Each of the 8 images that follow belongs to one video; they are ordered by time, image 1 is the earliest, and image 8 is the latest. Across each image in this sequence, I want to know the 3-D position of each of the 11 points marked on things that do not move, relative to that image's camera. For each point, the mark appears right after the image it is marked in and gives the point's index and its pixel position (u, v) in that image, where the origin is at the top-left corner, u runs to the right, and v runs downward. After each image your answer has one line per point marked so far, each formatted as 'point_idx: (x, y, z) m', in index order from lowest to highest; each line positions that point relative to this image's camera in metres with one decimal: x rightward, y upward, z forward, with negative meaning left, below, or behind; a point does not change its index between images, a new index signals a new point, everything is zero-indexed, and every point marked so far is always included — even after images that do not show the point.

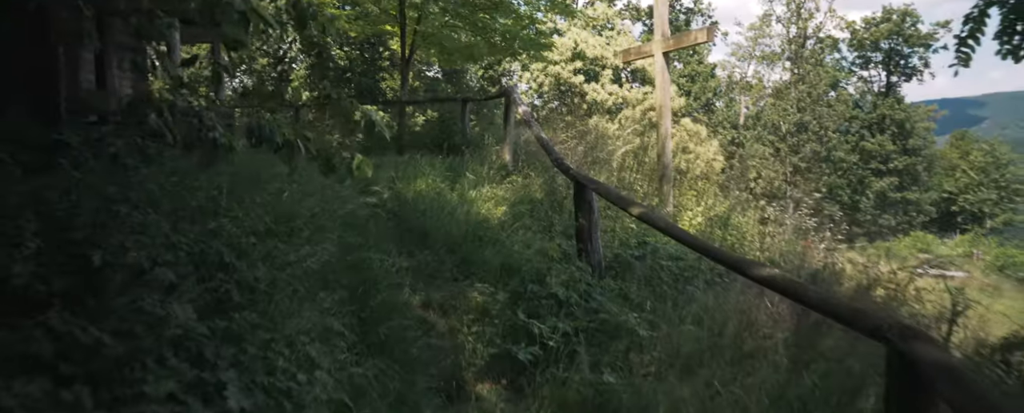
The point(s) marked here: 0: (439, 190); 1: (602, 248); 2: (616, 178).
0: (-1.0, +0.2, +8.1) m
1: (+0.9, -0.4, +6.1) m
2: (+1.6, +0.4, +9.0) m
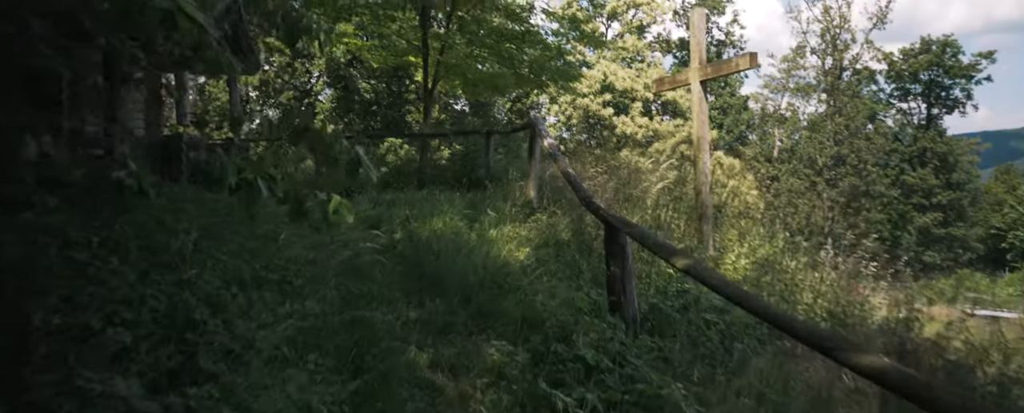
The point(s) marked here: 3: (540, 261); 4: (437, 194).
0: (-0.7, -0.3, +7.5) m
1: (+1.1, -0.8, +5.3) m
2: (+1.9, -0.2, +8.2) m
3: (+0.3, -0.6, +6.7) m
4: (-1.2, +0.2, +9.6) m
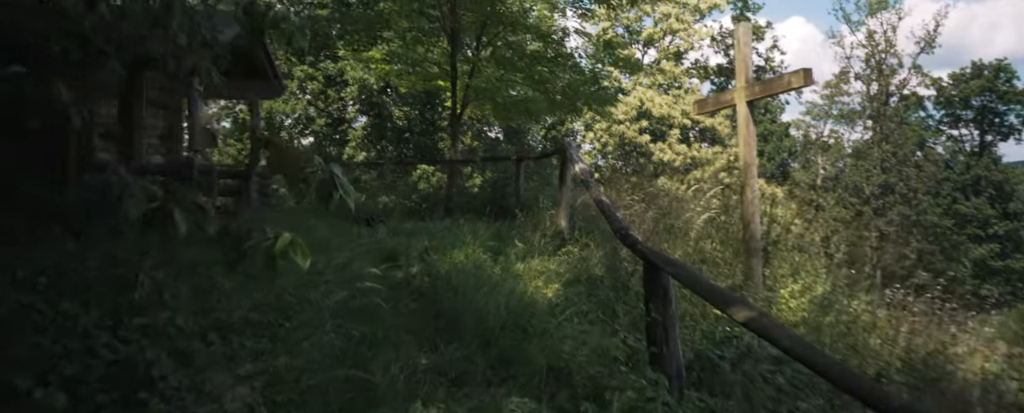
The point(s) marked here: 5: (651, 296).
0: (-0.4, -0.6, +6.9) m
1: (+1.3, -1.1, +4.6) m
2: (+2.3, -0.6, +7.5) m
3: (+0.6, -1.0, +6.0) m
4: (-0.8, -0.3, +9.0) m
5: (+1.1, -0.7, +4.5) m
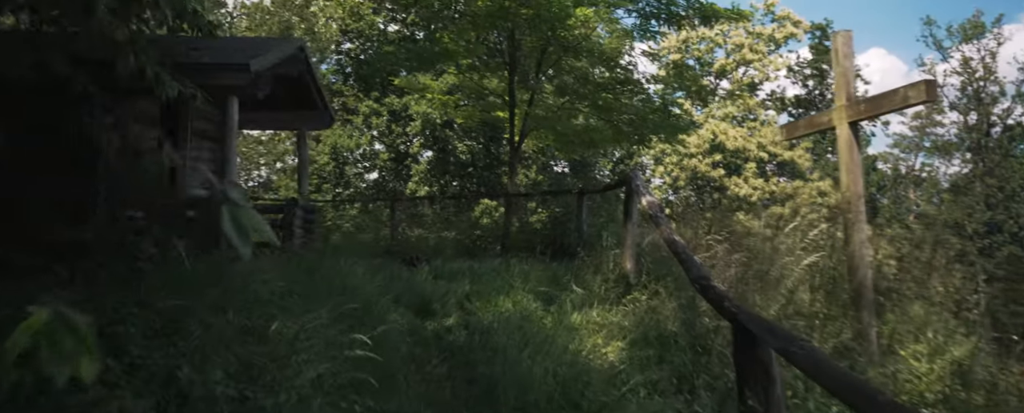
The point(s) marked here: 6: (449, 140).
0: (+0.2, -1.0, +5.9) m
1: (+1.6, -1.4, +3.3) m
2: (+2.9, -1.0, +6.1) m
3: (+1.0, -1.3, +4.9) m
4: (0.0, -0.8, +8.1) m
5: (+1.3, -0.9, +3.3) m
6: (-2.0, +2.2, +19.5) m
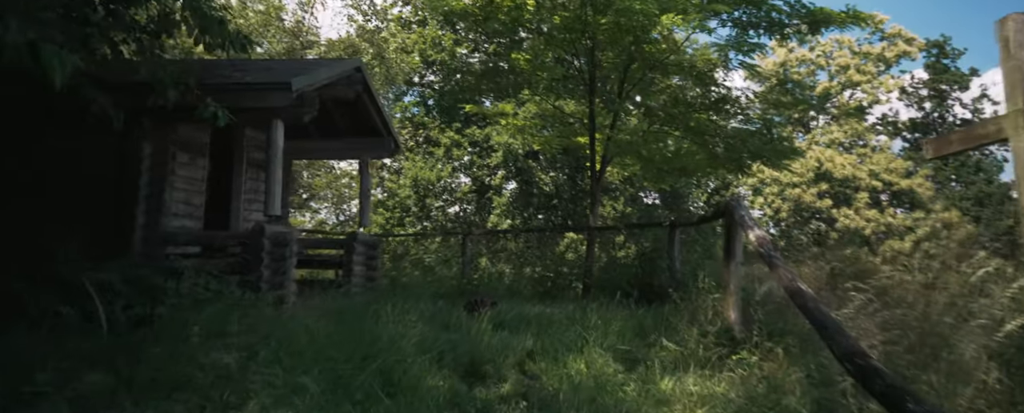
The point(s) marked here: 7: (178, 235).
0: (+0.7, -1.3, +4.7) m
1: (+1.8, -1.5, +1.9) m
2: (+3.5, -1.3, +4.5) m
3: (+1.4, -1.5, +3.6) m
4: (+0.9, -1.2, +6.9) m
5: (+1.5, -1.1, +2.0) m
6: (+0.7, +1.2, +18.6) m
7: (-3.4, -0.3, +5.9) m
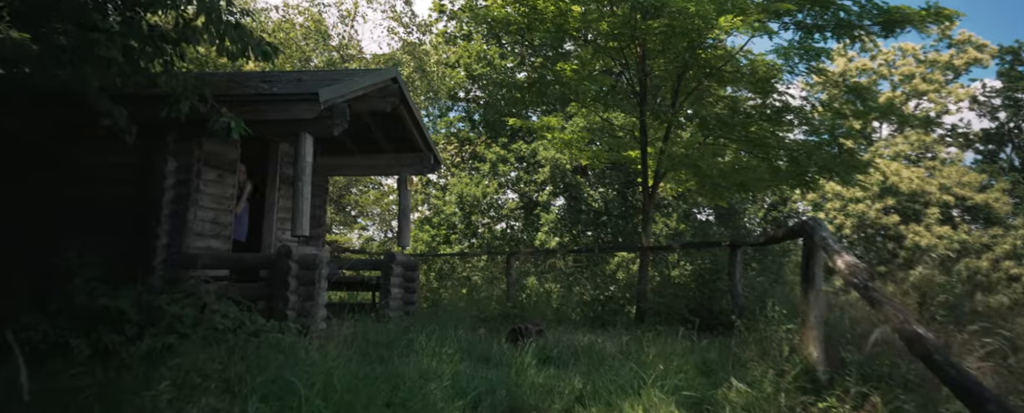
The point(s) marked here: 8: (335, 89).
0: (+1.0, -1.5, +3.9) m
1: (+1.9, -1.6, +1.1) m
2: (+3.7, -1.4, +3.6) m
3: (+1.7, -1.6, +2.8) m
4: (+1.4, -1.4, +6.1) m
5: (+1.6, -1.2, +1.2) m
6: (+2.1, +0.6, +17.9) m
7: (-2.9, -0.5, +5.6) m
8: (-1.7, +1.1, +5.5) m
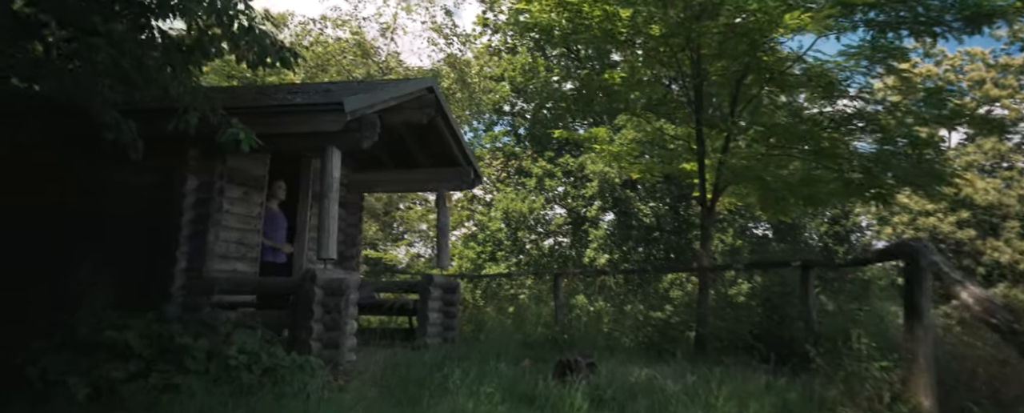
0: (+1.3, -1.6, +3.2) m
1: (+1.9, -1.6, +0.3) m
2: (+4.0, -1.5, +2.6) m
3: (+1.8, -1.7, +2.0) m
4: (+1.8, -1.6, +5.3) m
5: (+1.6, -1.2, +0.4) m
6: (+3.4, +0.2, +17.1) m
7: (-2.5, -0.7, +5.2) m
8: (-1.3, +0.9, +5.0) m
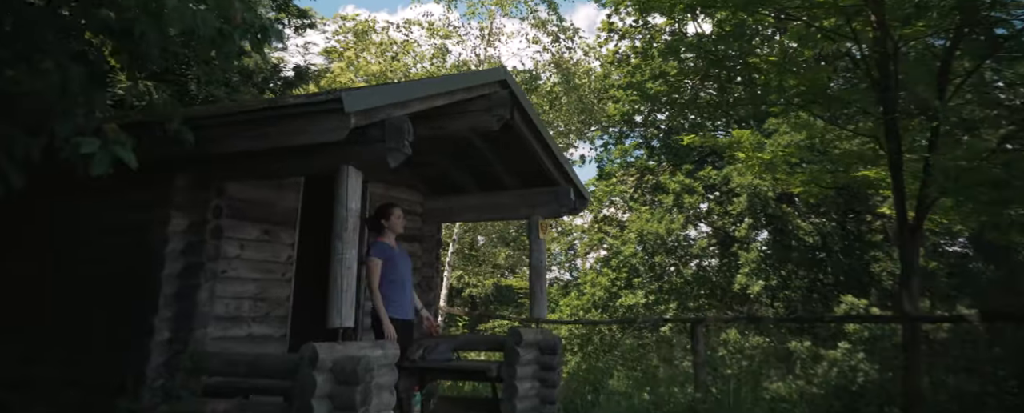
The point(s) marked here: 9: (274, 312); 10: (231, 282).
0: (+1.4, -1.7, +0.9) m
1: (+1.3, -1.6, -2.0) m
2: (+3.8, -1.5, -0.2) m
3: (+1.6, -1.8, -0.3) m
4: (+2.4, -1.8, +2.9) m
5: (+1.0, -1.2, -1.8) m
6: (+6.6, -0.3, +14.0) m
7: (-2.0, -1.0, +3.8) m
8: (-0.8, +0.6, +3.4) m
9: (-1.9, -0.8, +4.6) m
10: (-2.0, -0.5, +4.3) m
